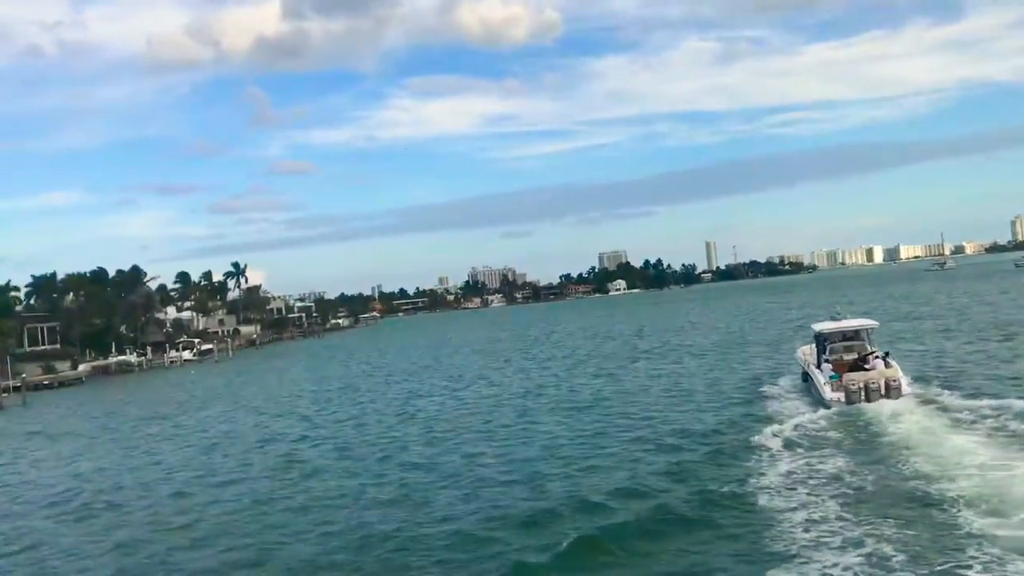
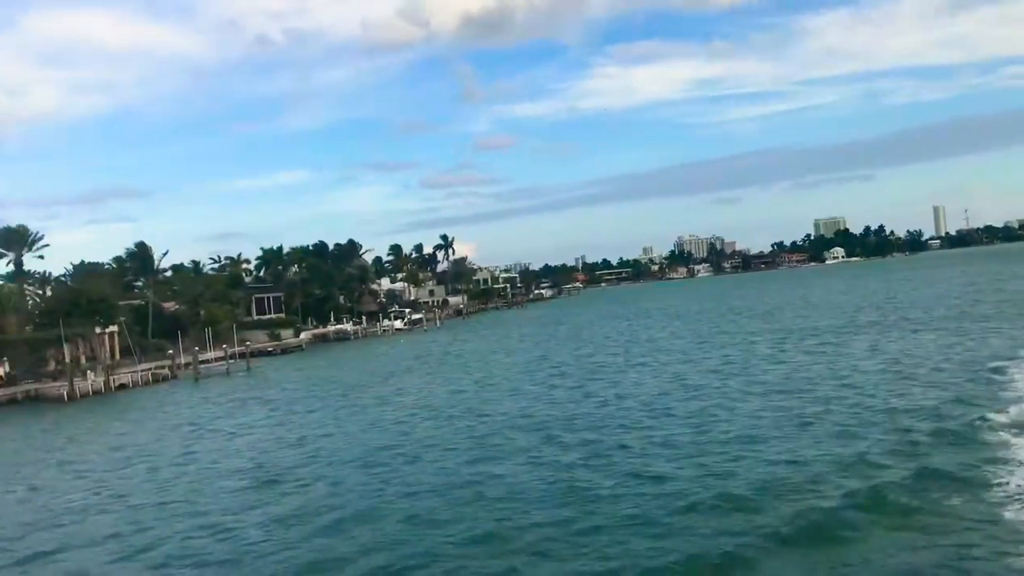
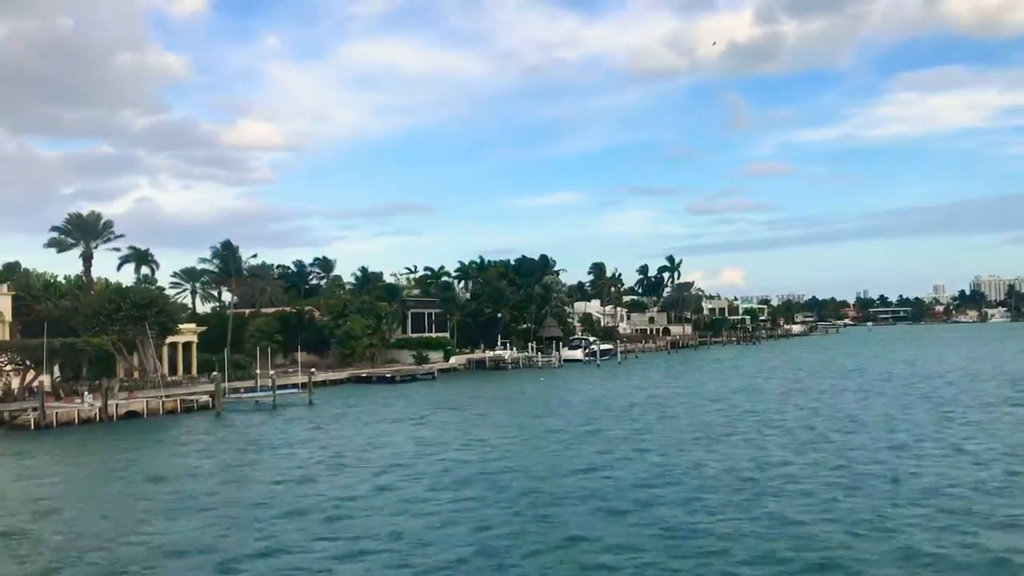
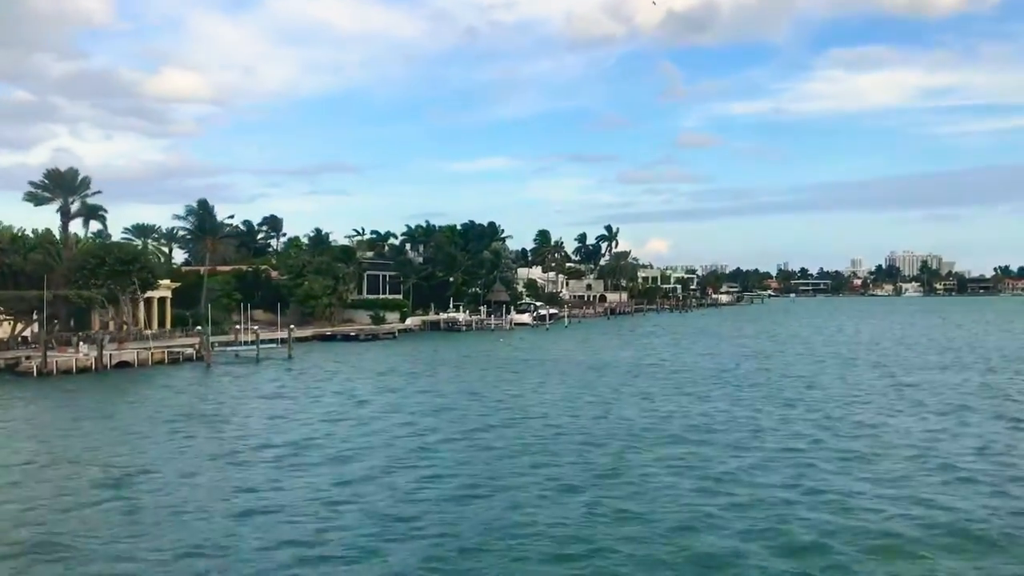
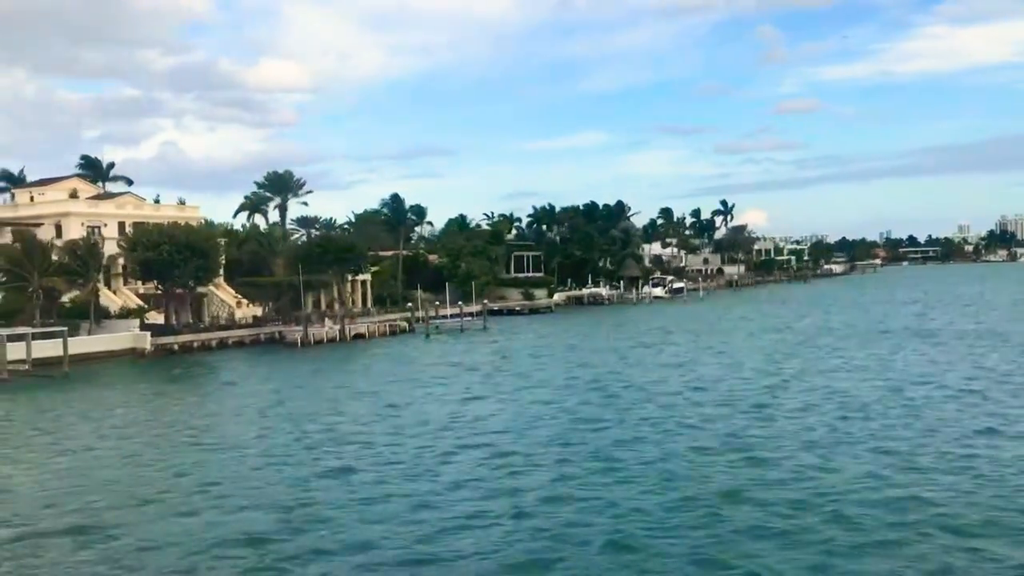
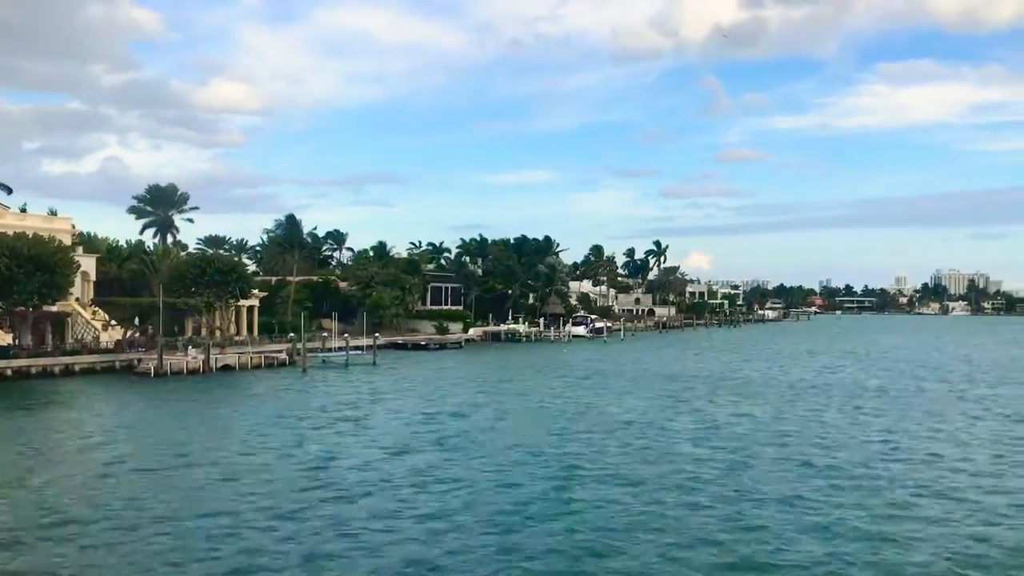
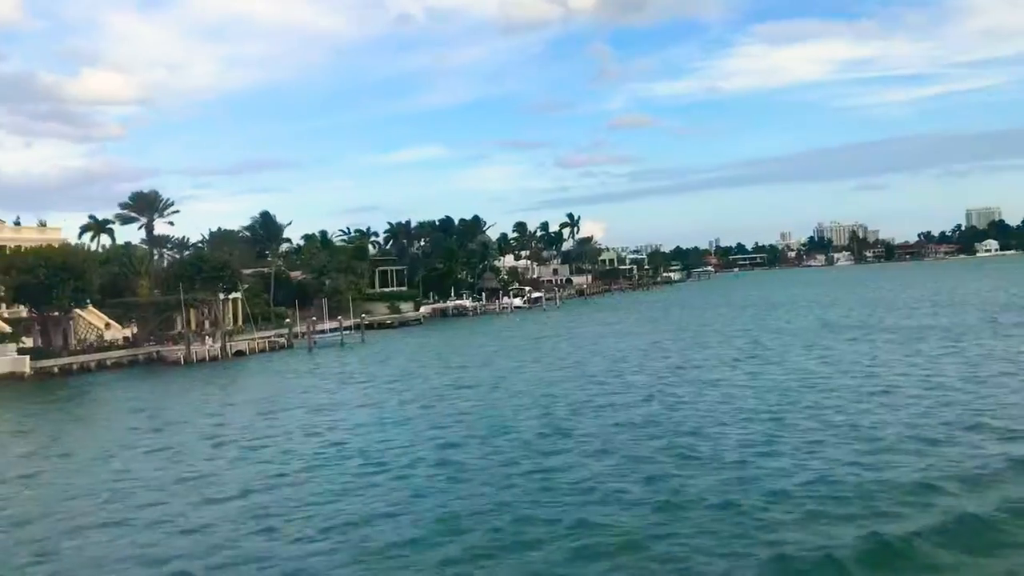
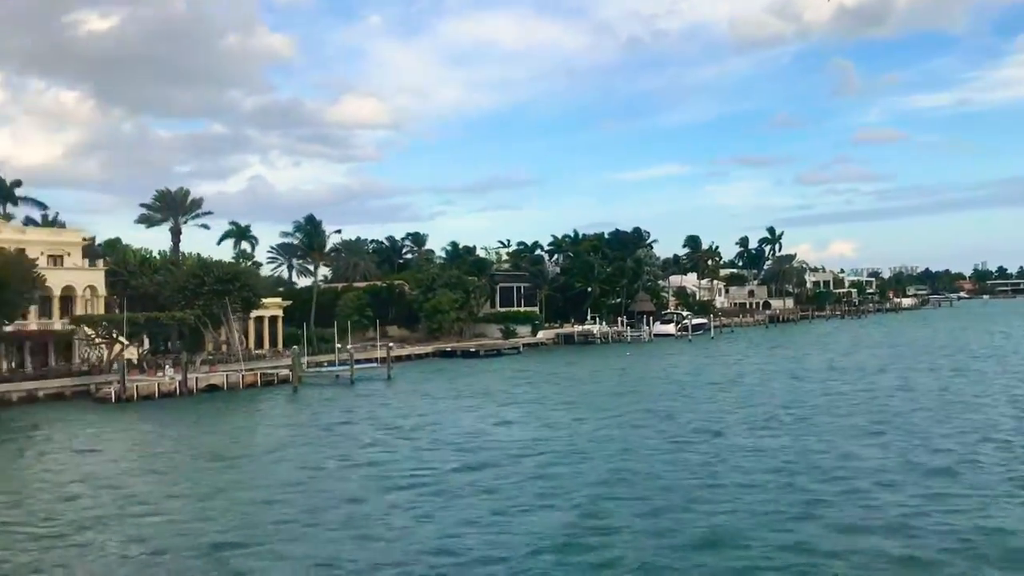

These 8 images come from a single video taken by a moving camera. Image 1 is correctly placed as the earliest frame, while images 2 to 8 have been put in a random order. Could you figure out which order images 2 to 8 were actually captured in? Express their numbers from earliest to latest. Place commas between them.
2, 7, 5, 6, 4, 3, 8
